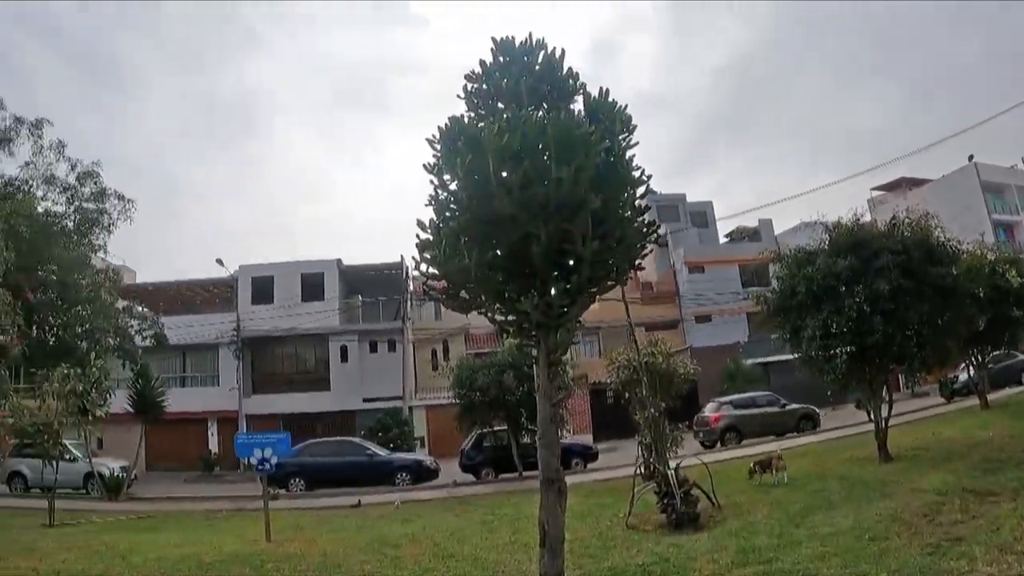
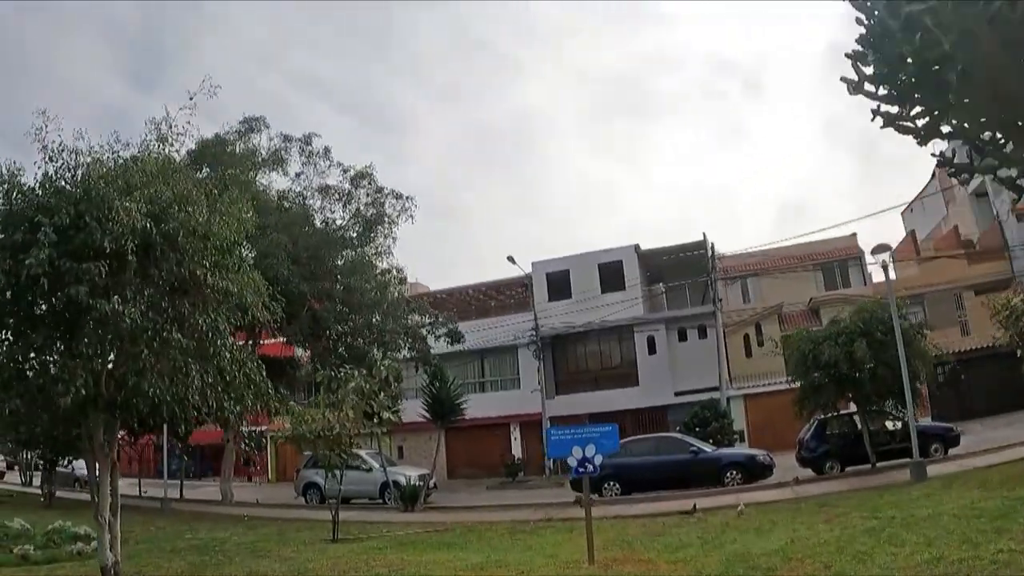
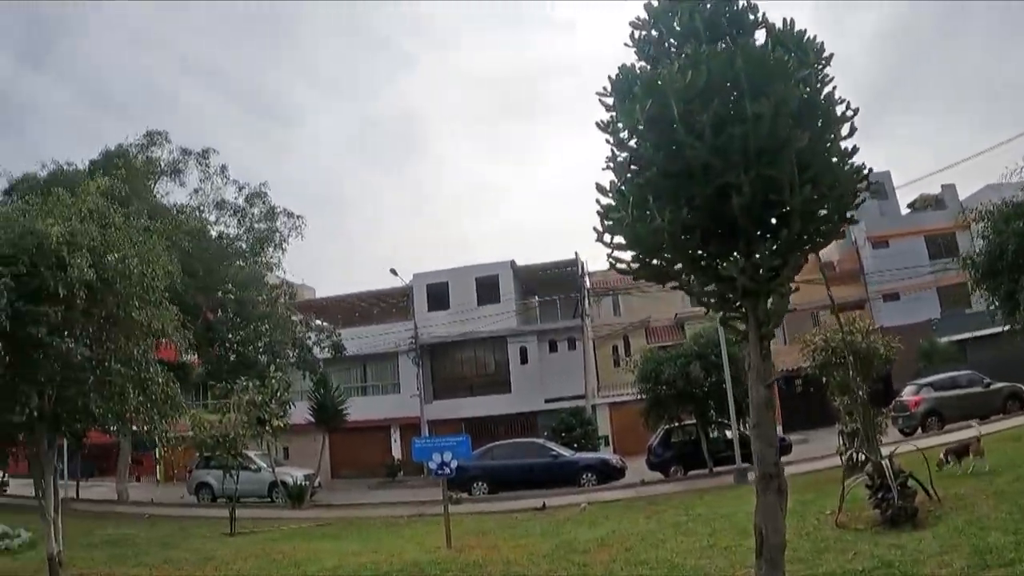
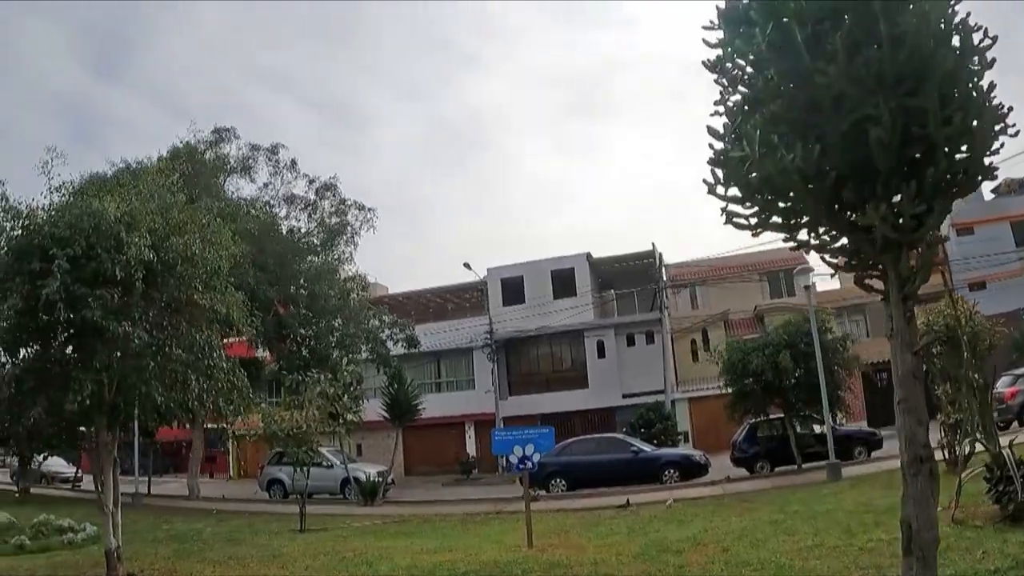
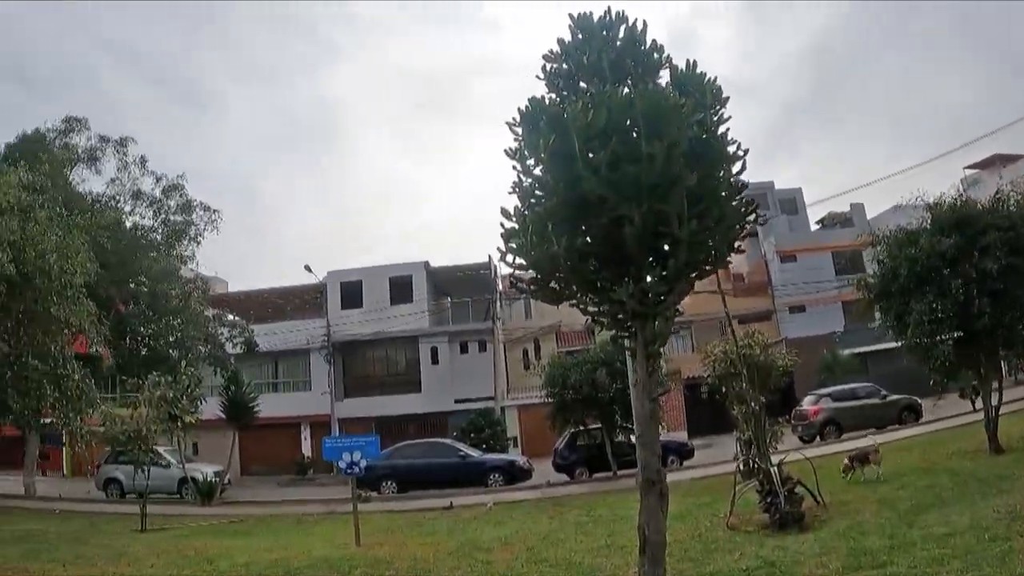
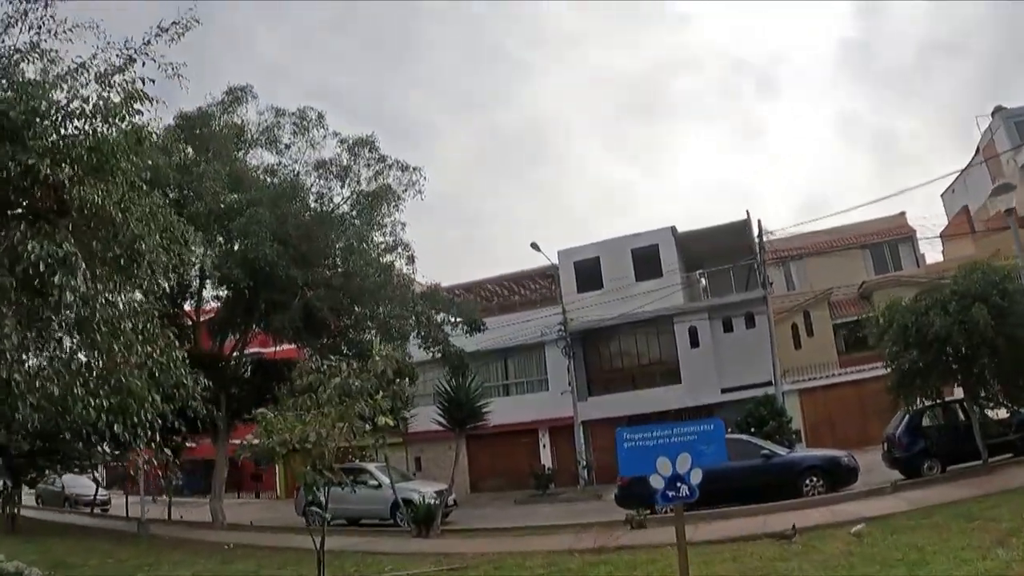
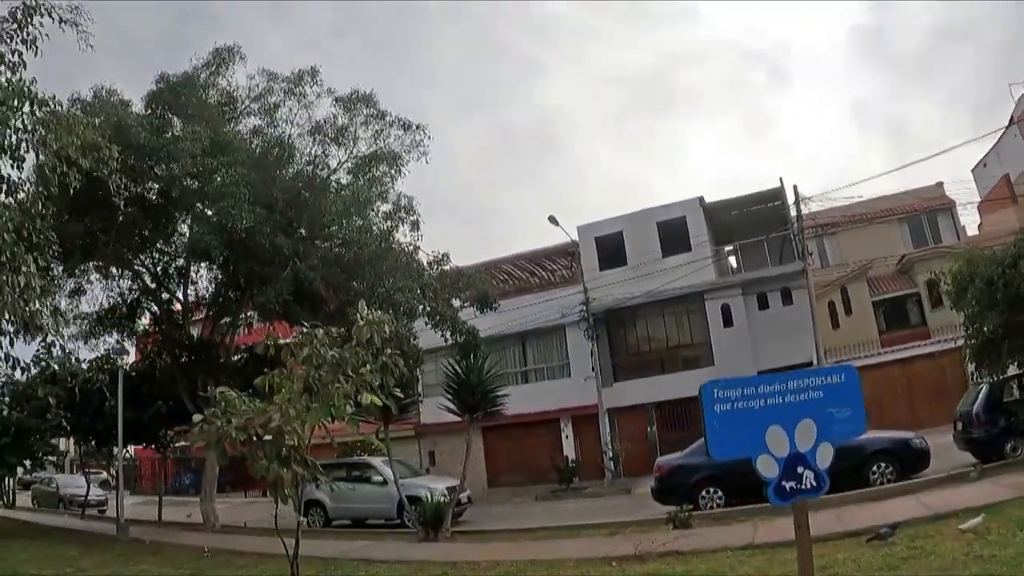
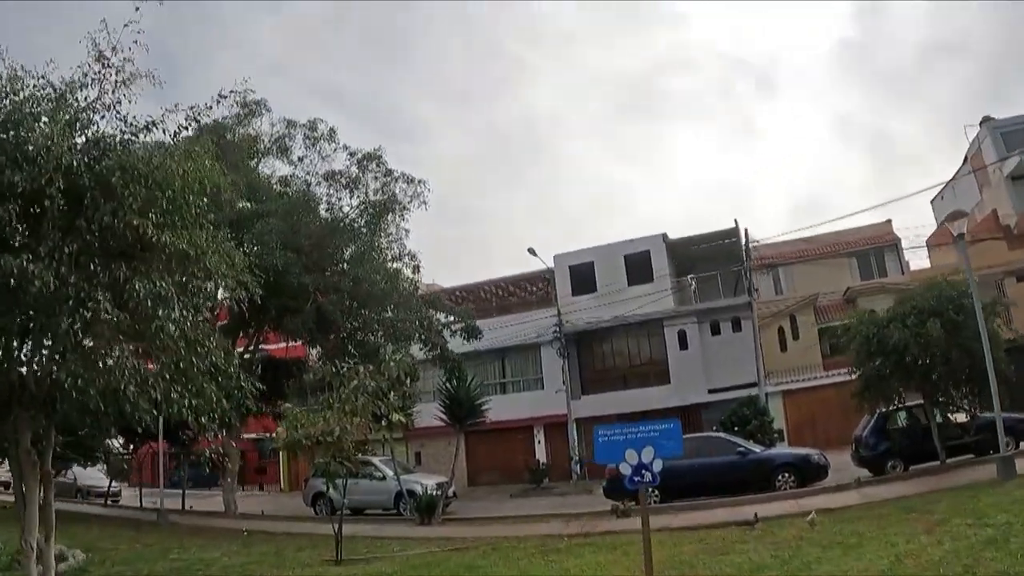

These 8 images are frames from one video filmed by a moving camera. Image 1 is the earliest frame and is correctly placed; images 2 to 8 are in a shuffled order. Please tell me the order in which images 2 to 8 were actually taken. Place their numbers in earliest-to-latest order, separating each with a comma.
5, 3, 4, 2, 8, 6, 7
